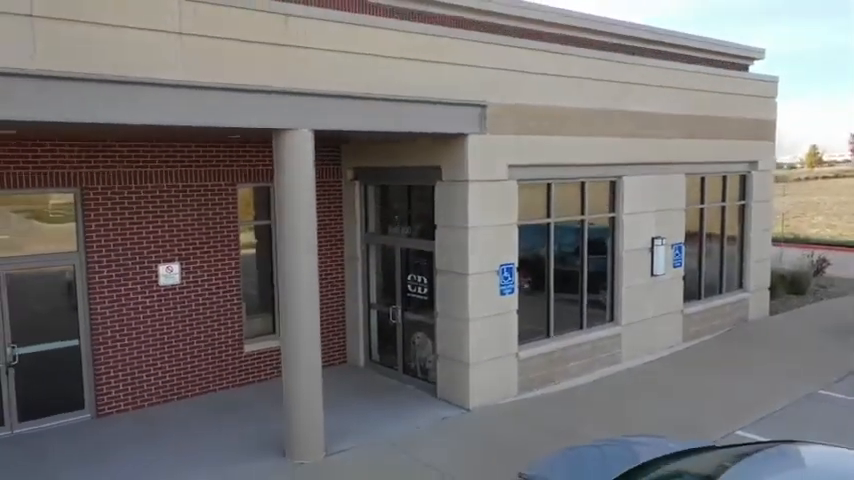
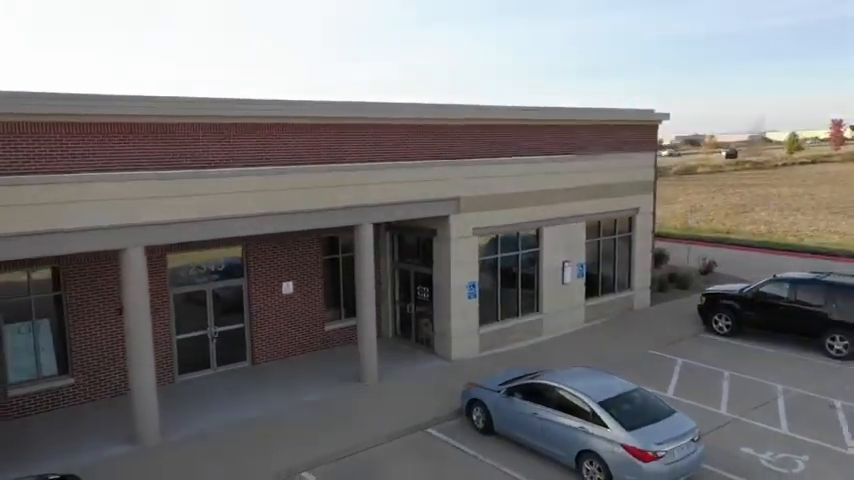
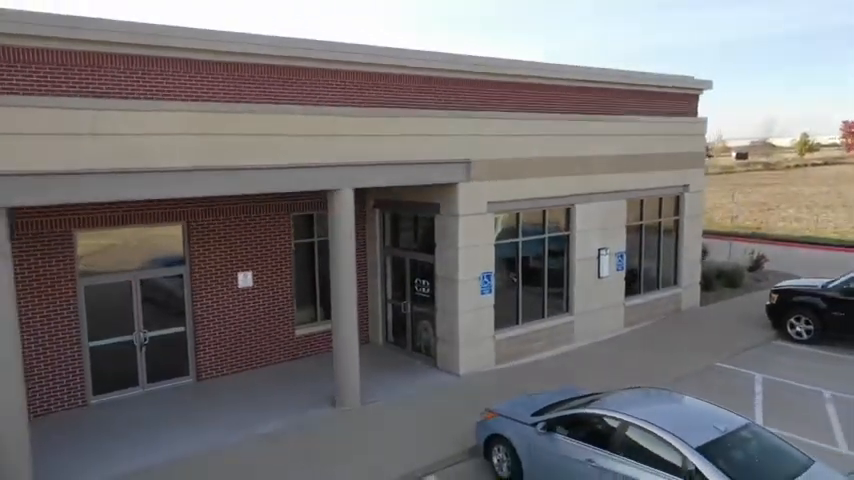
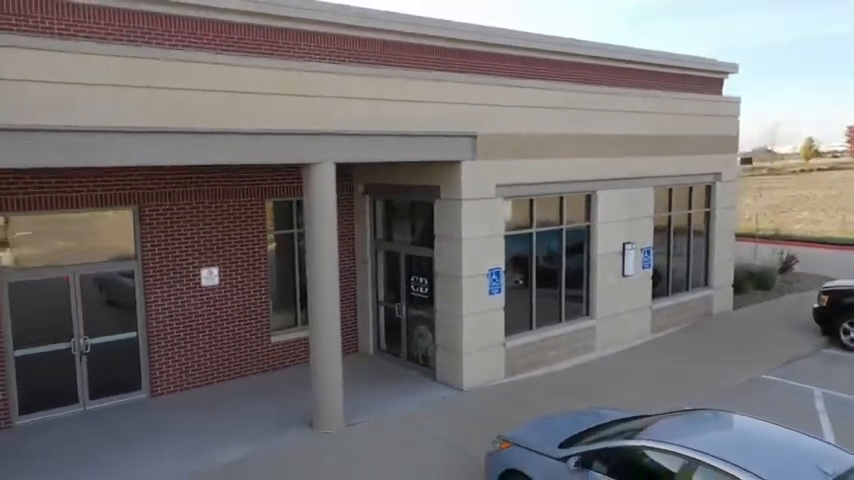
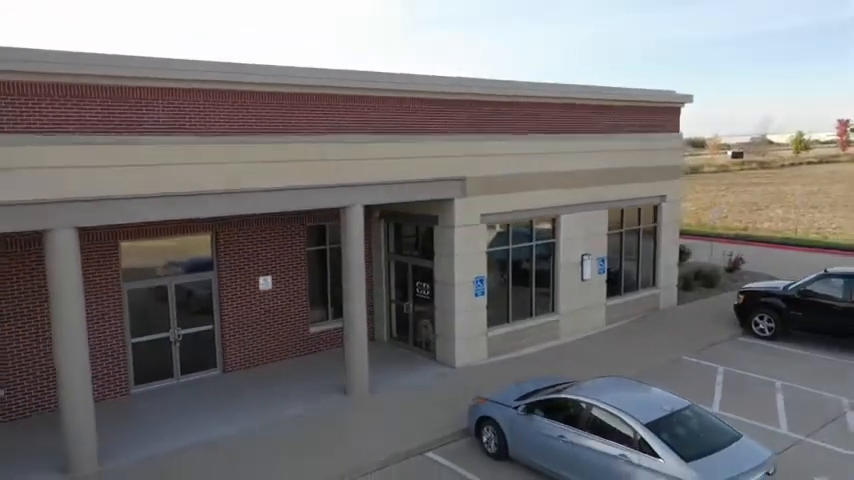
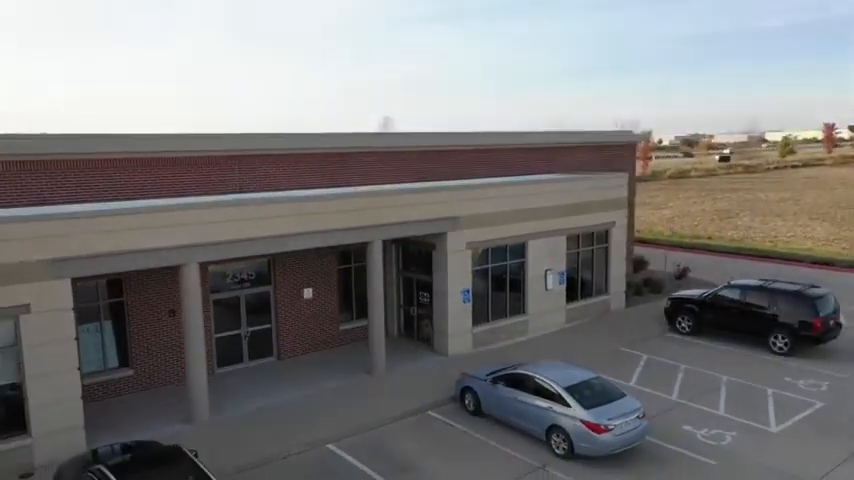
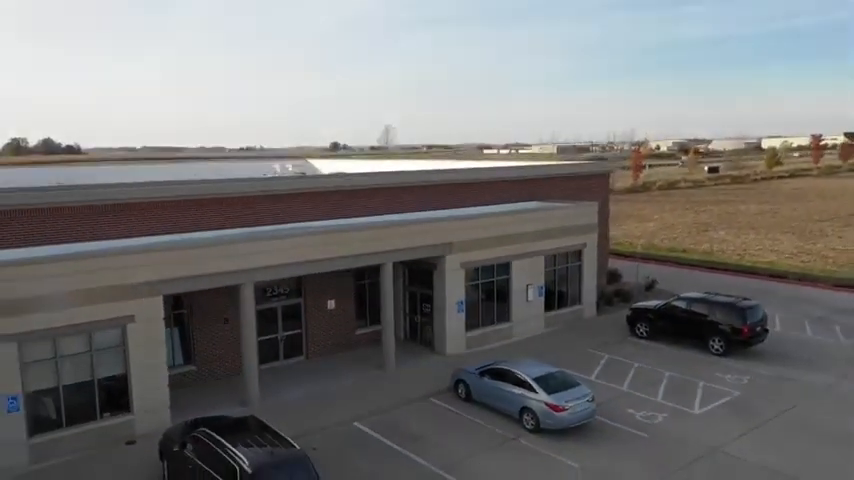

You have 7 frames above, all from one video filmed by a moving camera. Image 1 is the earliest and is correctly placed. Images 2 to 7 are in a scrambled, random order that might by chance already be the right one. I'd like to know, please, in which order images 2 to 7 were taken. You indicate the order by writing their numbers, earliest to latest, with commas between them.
4, 3, 5, 2, 6, 7
